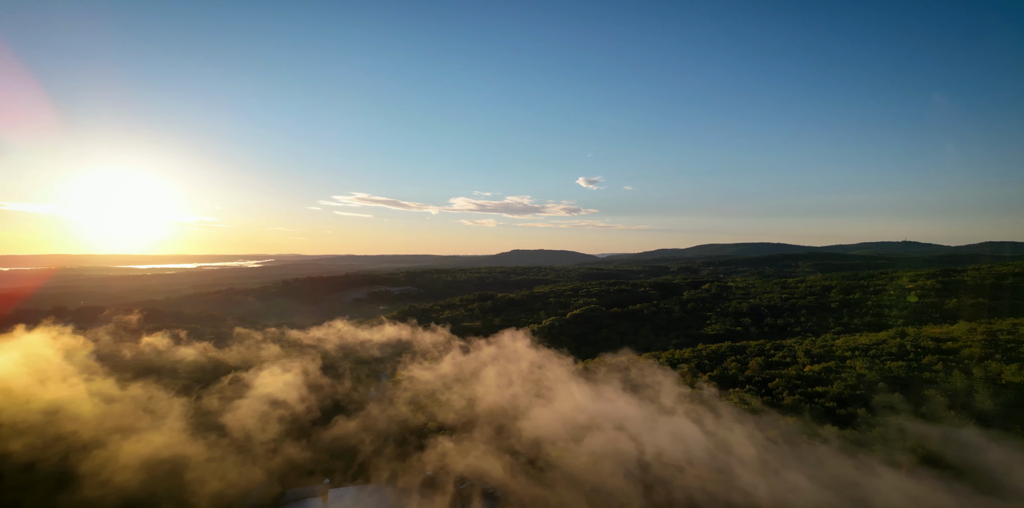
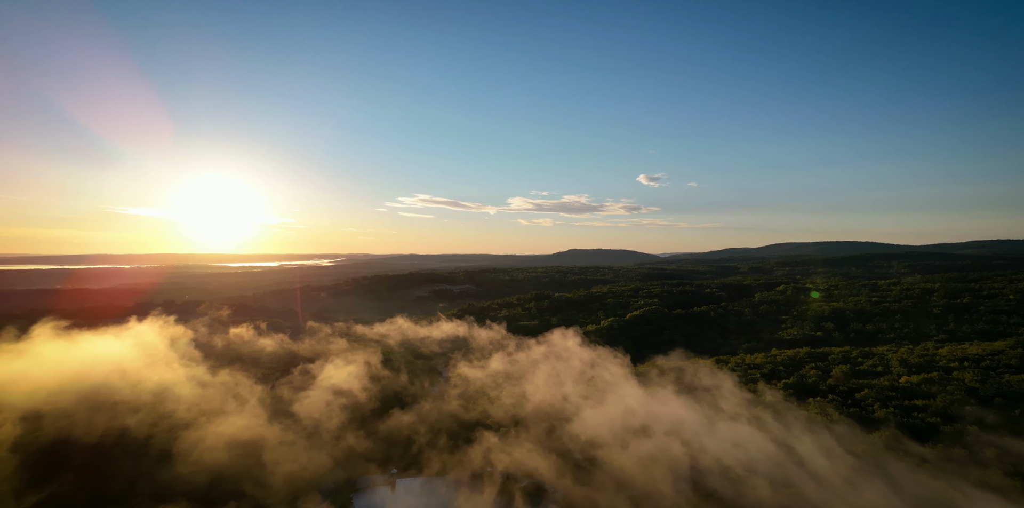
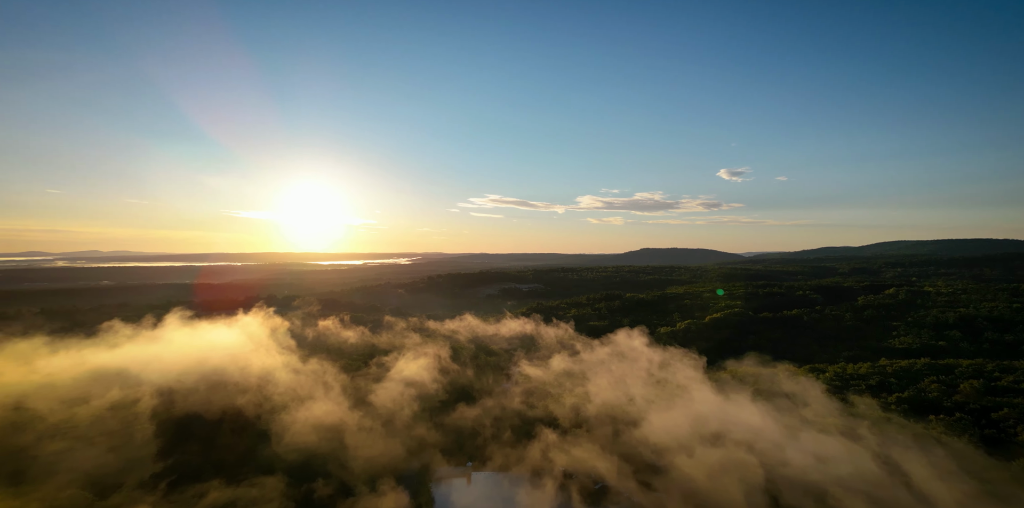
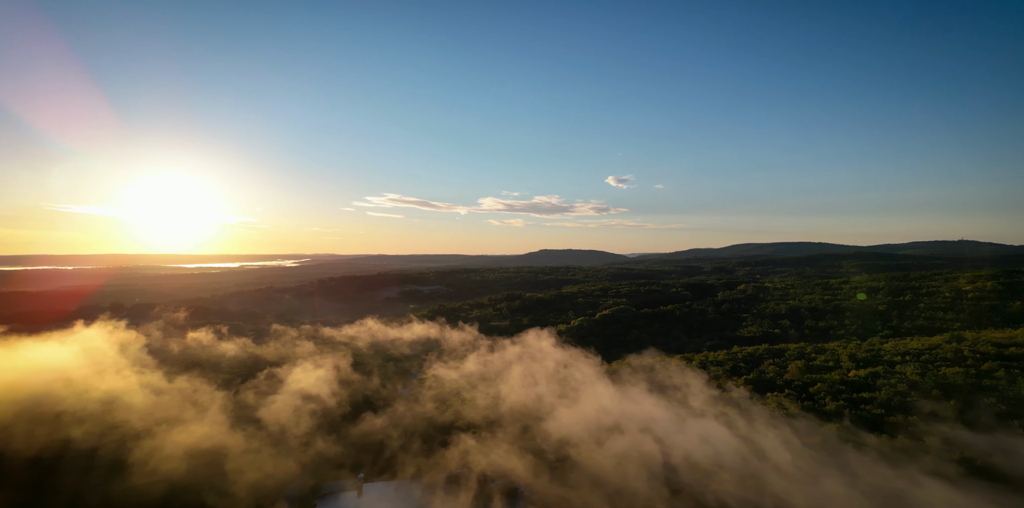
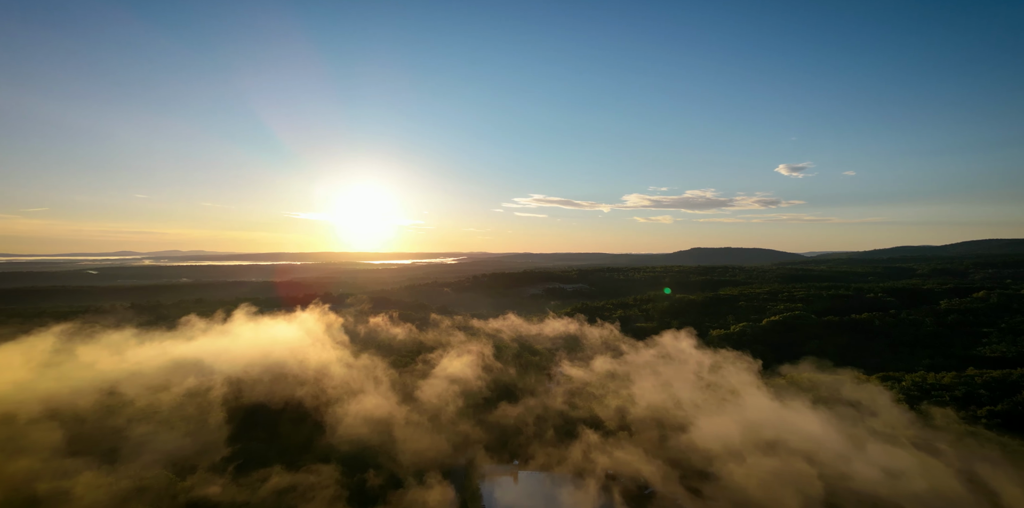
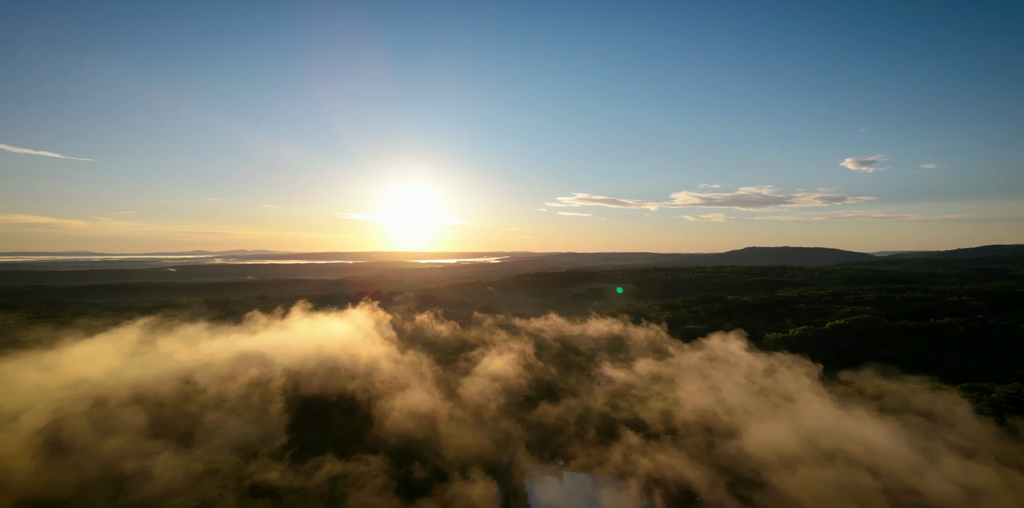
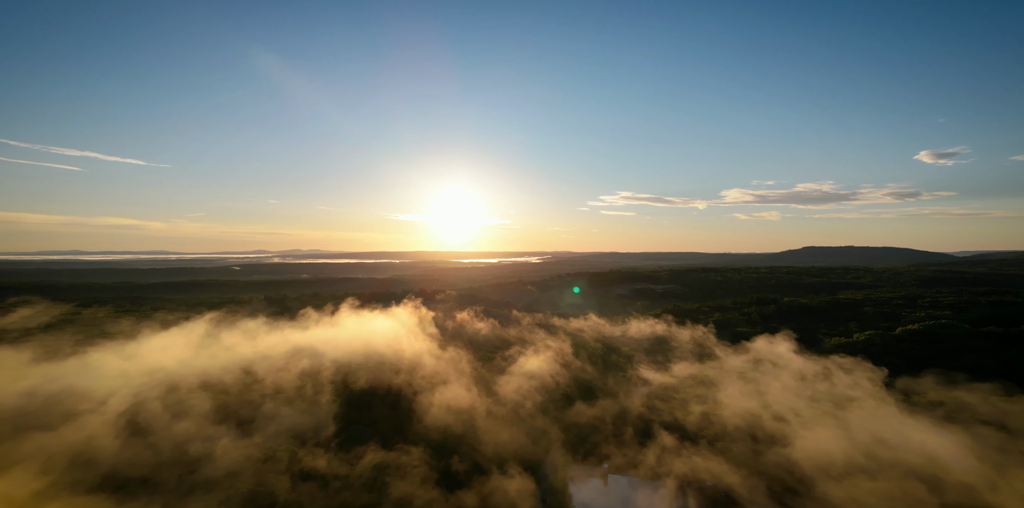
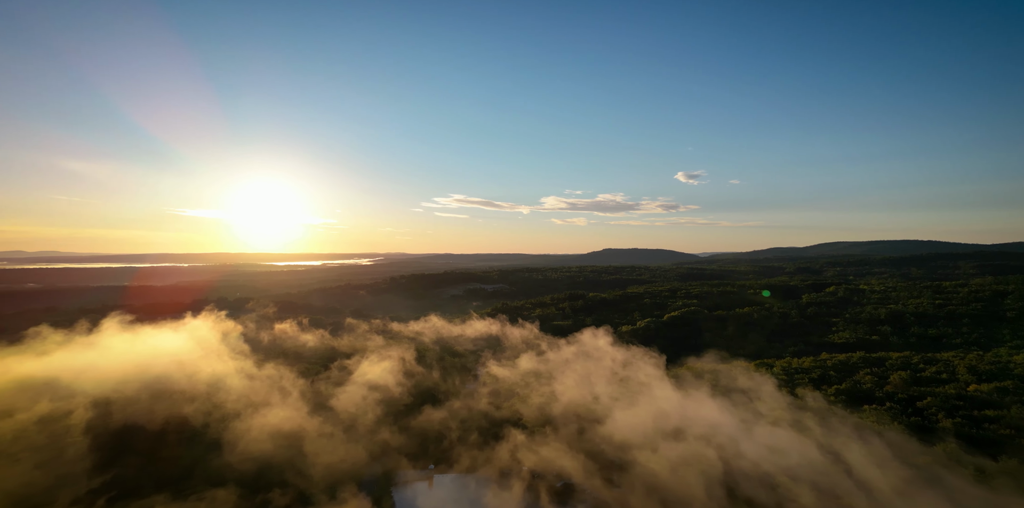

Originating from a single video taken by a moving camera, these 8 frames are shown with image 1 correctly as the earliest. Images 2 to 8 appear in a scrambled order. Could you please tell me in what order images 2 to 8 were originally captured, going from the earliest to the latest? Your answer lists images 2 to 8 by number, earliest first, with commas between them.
4, 2, 8, 3, 5, 6, 7
